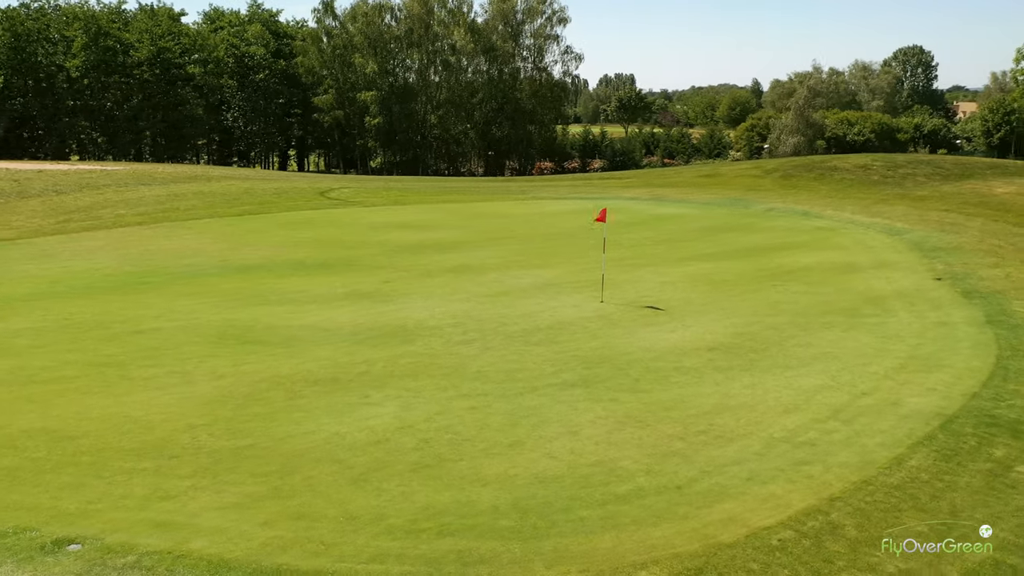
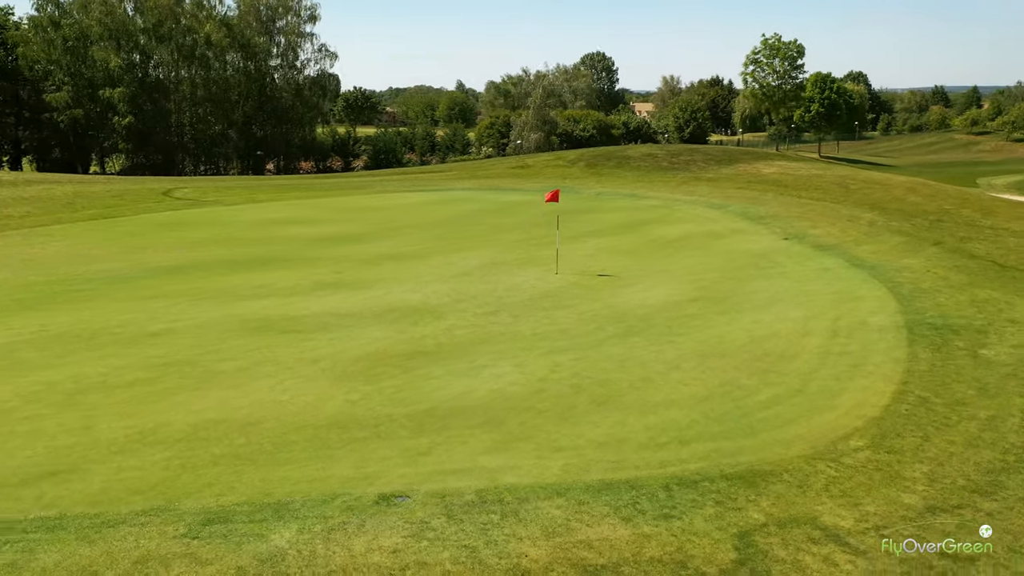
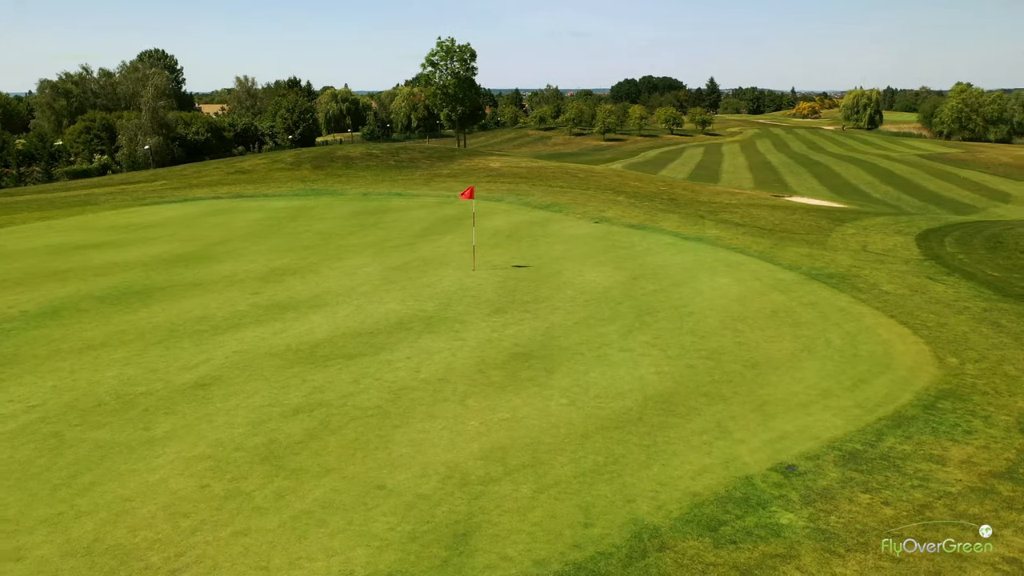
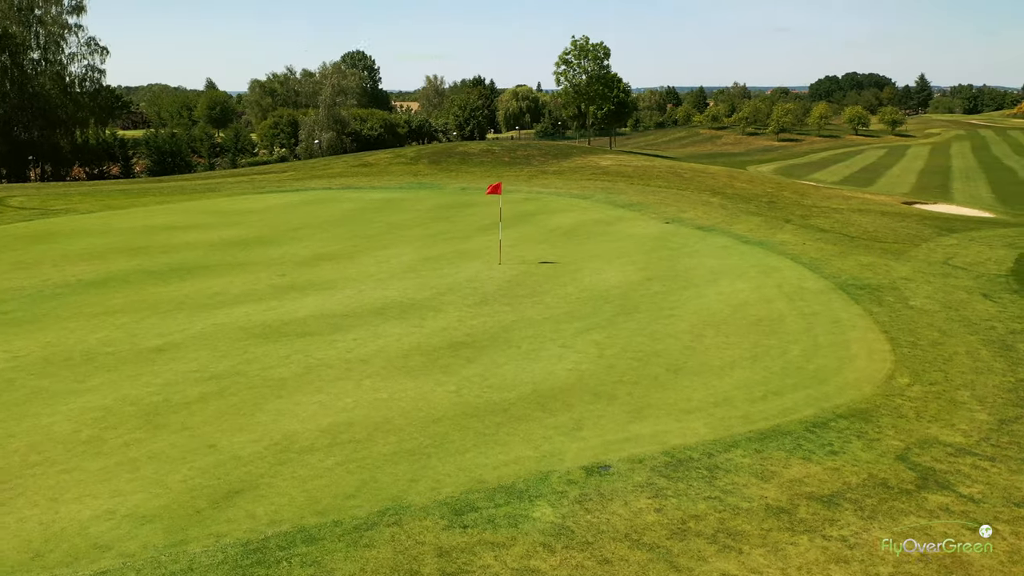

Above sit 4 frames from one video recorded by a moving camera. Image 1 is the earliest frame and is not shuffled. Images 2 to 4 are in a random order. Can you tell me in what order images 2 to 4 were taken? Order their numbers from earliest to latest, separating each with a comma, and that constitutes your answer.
2, 4, 3
